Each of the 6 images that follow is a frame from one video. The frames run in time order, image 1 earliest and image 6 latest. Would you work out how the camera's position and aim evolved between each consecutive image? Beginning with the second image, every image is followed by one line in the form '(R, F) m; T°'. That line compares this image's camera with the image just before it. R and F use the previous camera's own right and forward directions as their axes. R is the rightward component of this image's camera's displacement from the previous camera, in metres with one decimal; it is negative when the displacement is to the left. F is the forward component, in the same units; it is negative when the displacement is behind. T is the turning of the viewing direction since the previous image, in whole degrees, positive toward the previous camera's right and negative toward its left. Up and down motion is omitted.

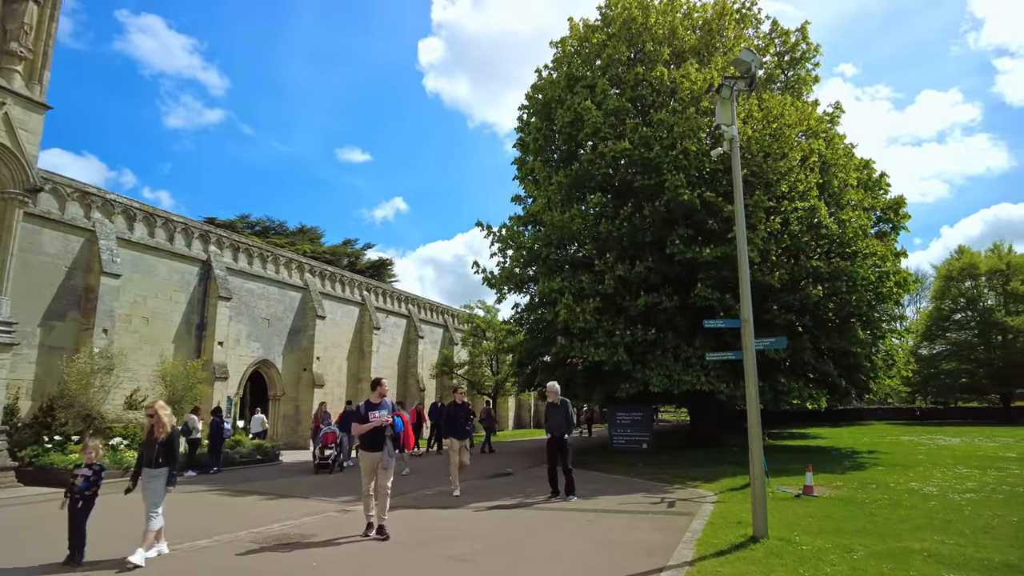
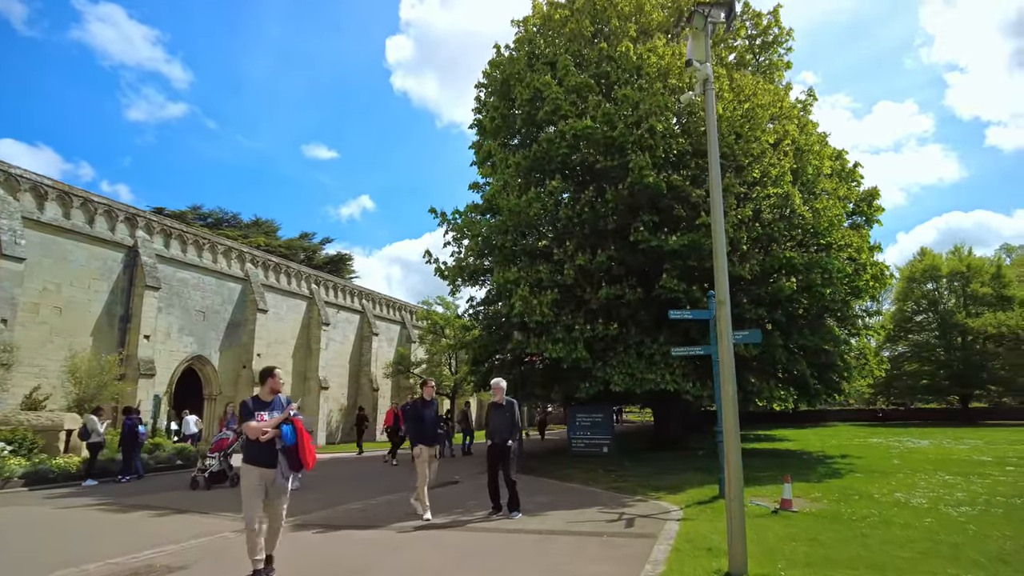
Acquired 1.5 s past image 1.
(+0.4, +1.4) m; +3°
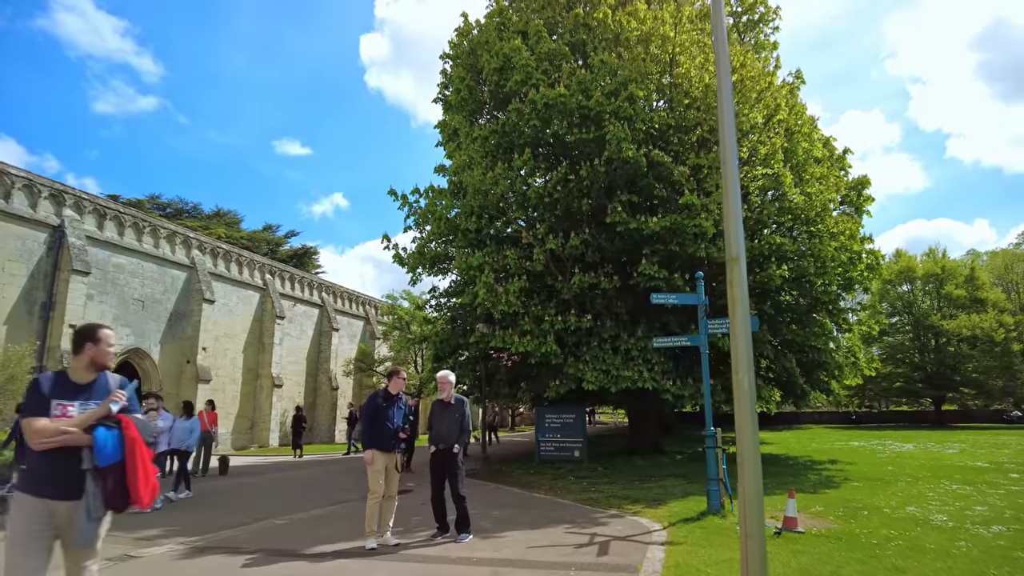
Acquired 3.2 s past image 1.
(+0.2, +1.5) m; +2°
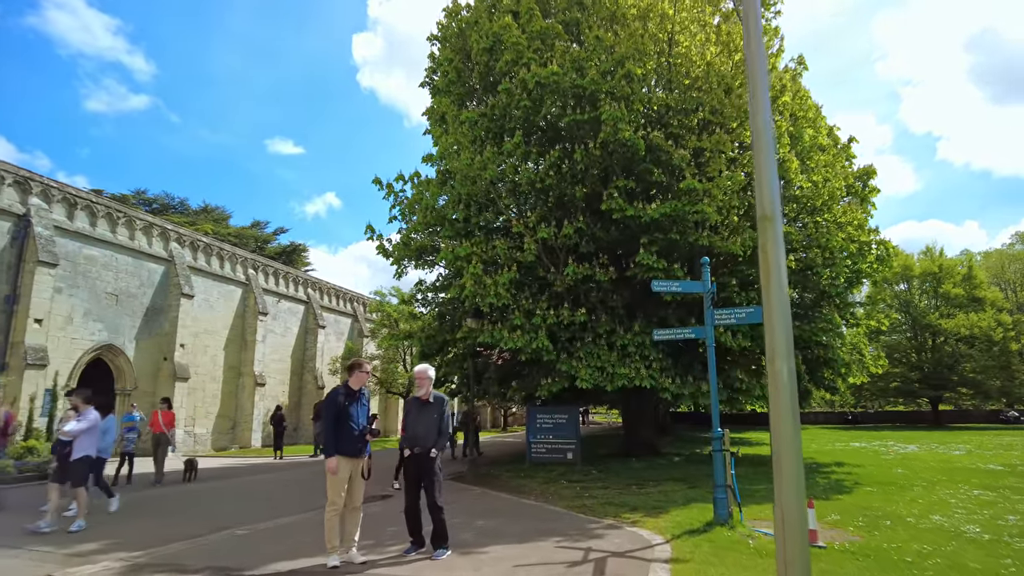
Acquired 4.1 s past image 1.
(+0.1, +0.8) m; +1°
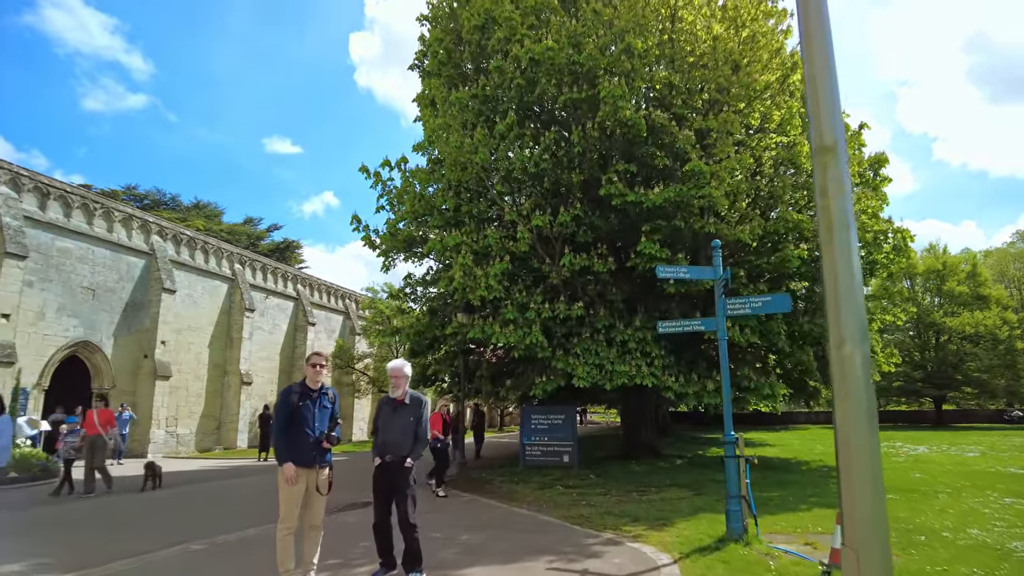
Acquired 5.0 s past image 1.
(+0.1, +0.9) m; 0°
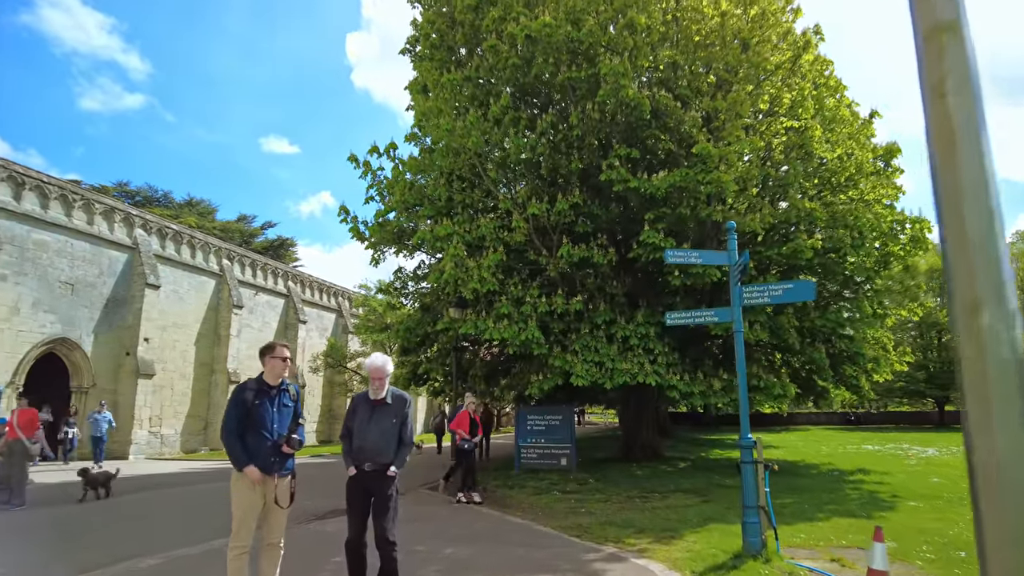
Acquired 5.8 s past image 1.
(+0.1, +0.7) m; 0°
